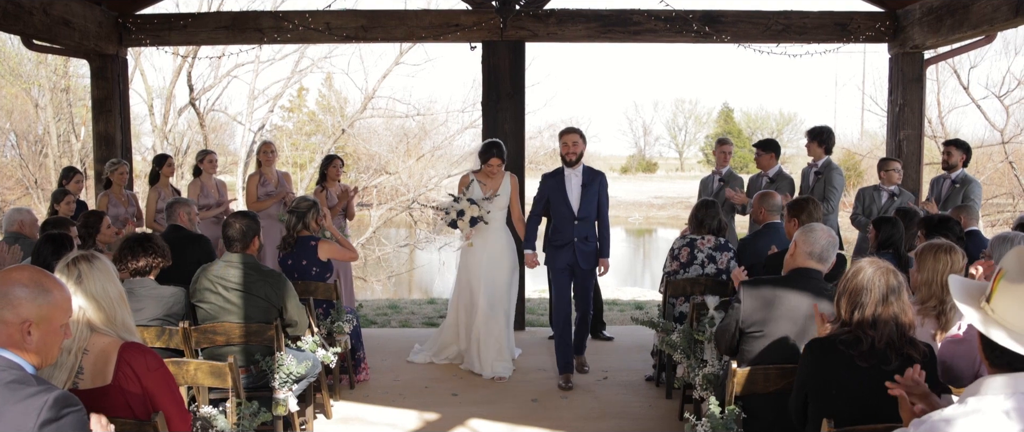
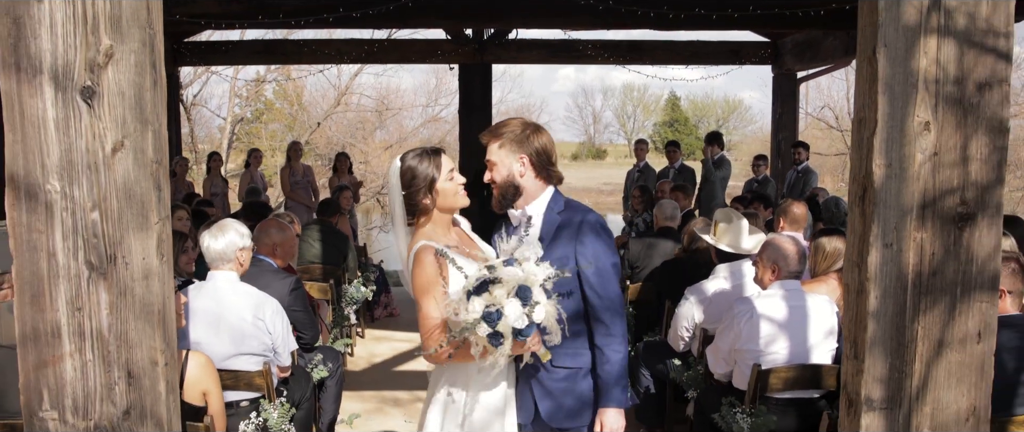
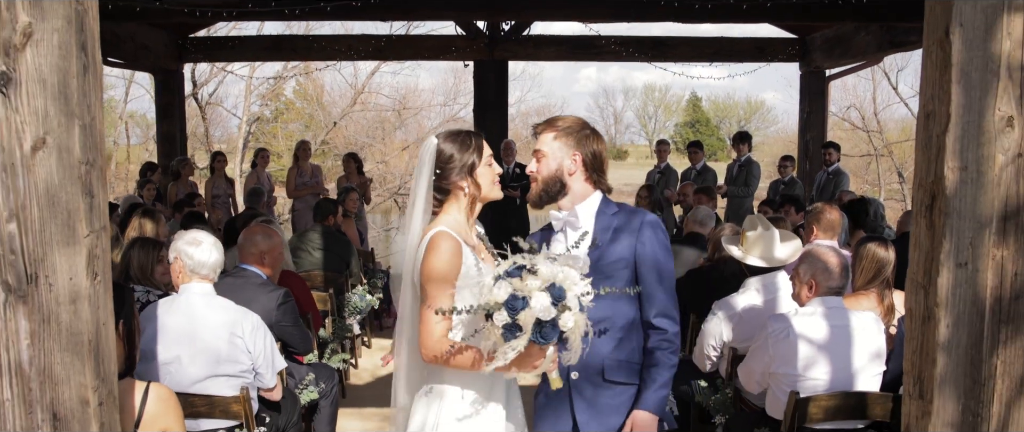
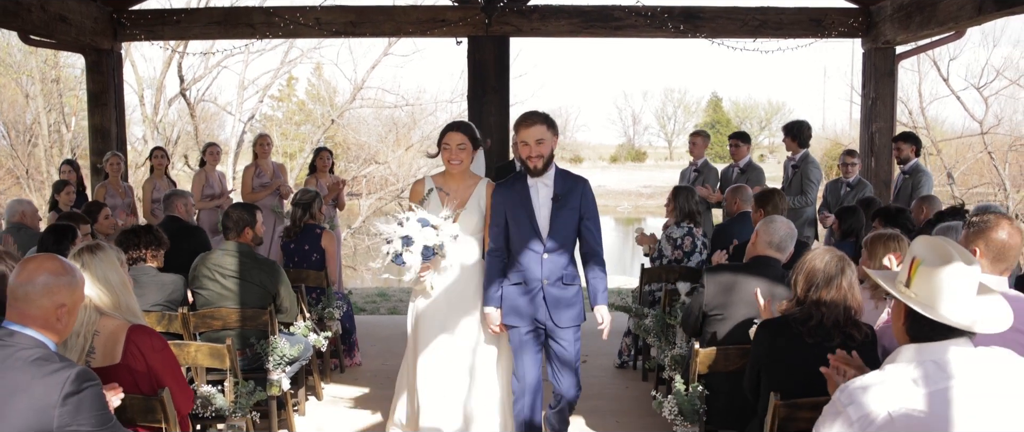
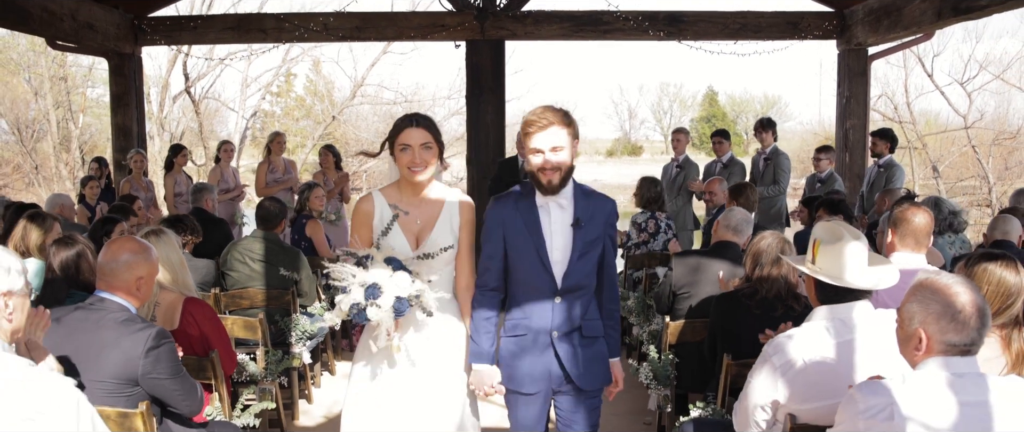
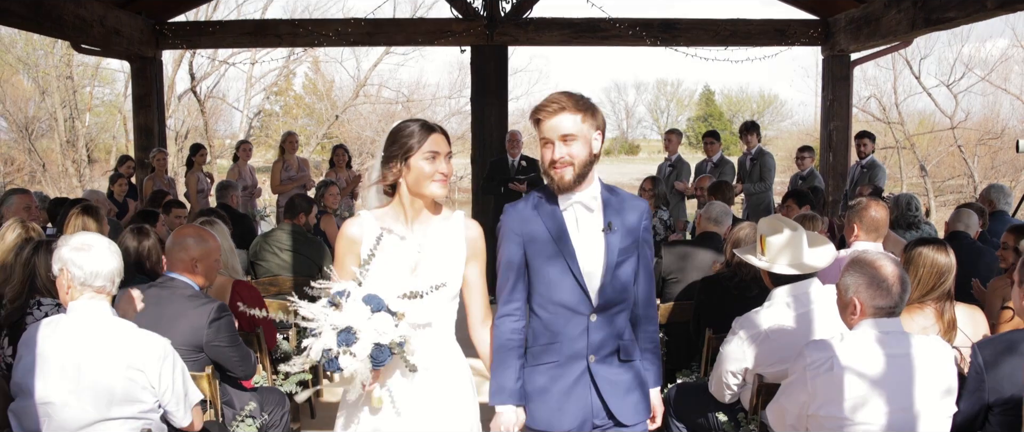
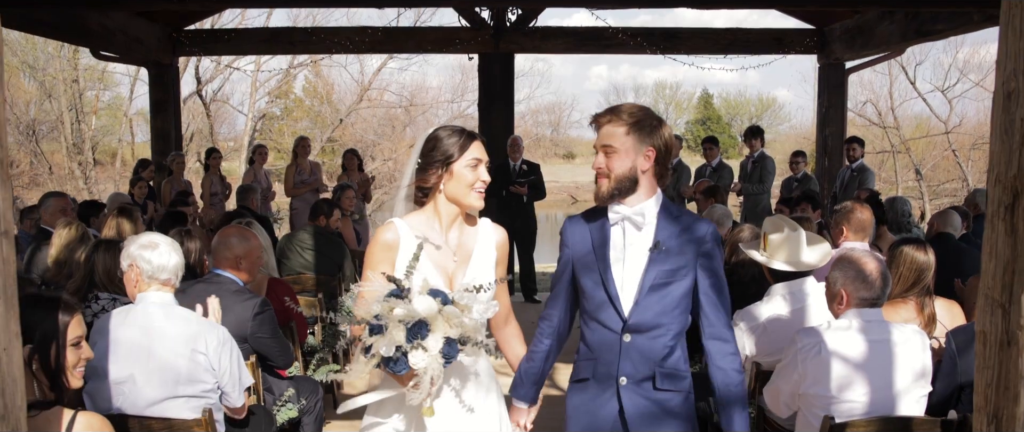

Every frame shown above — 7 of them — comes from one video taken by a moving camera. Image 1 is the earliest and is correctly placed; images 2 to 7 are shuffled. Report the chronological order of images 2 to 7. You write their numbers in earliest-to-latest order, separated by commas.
4, 5, 6, 7, 3, 2
